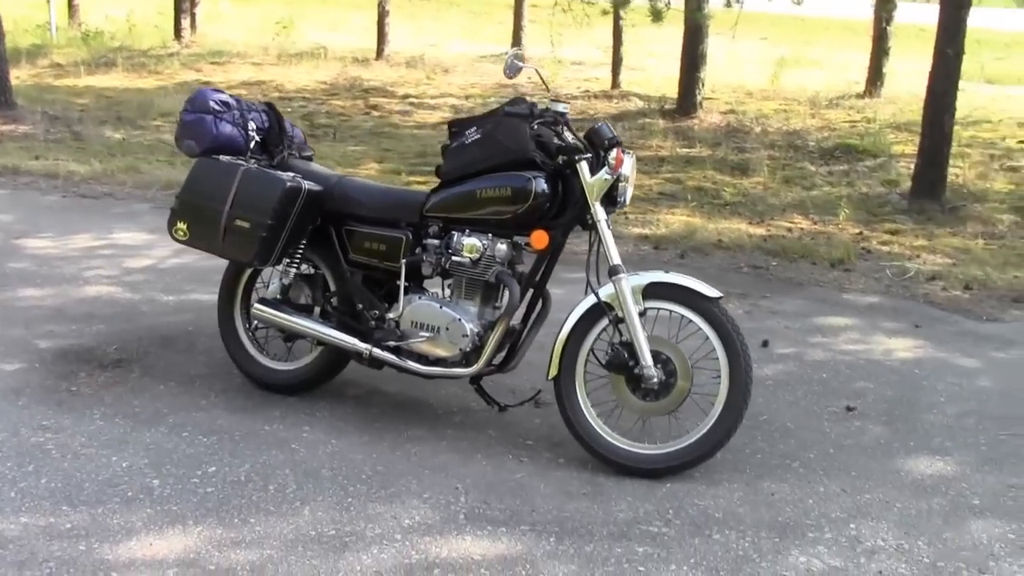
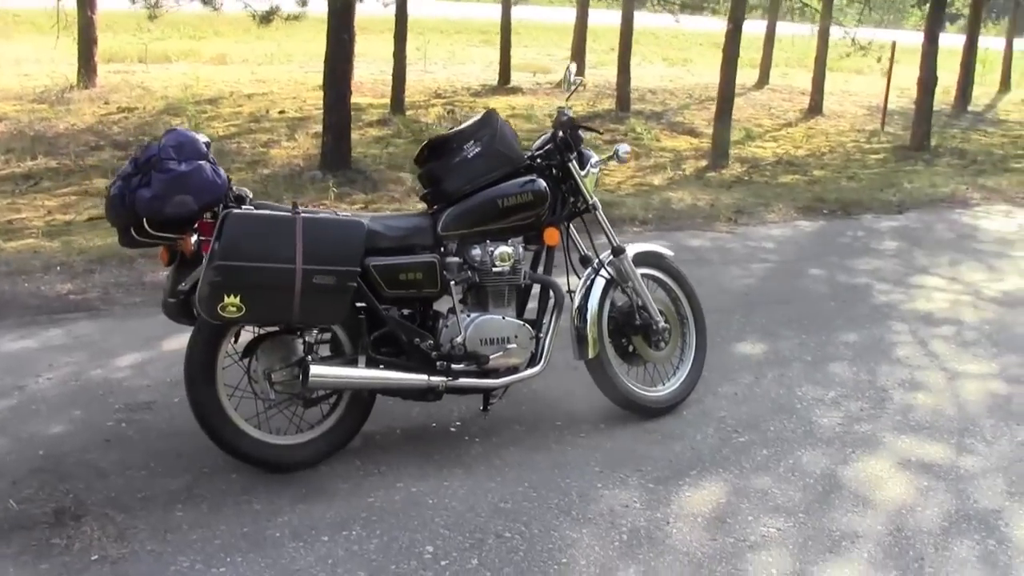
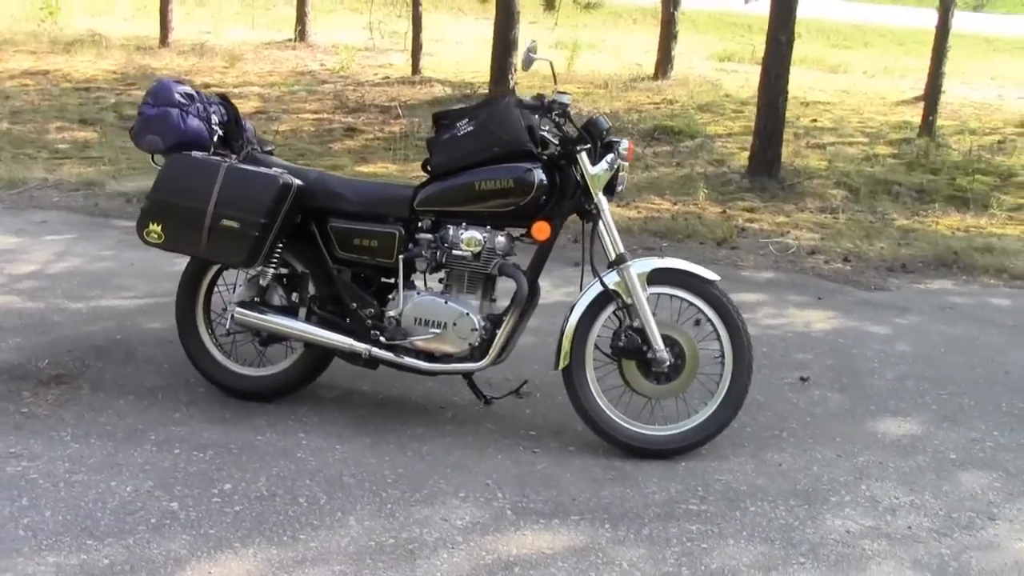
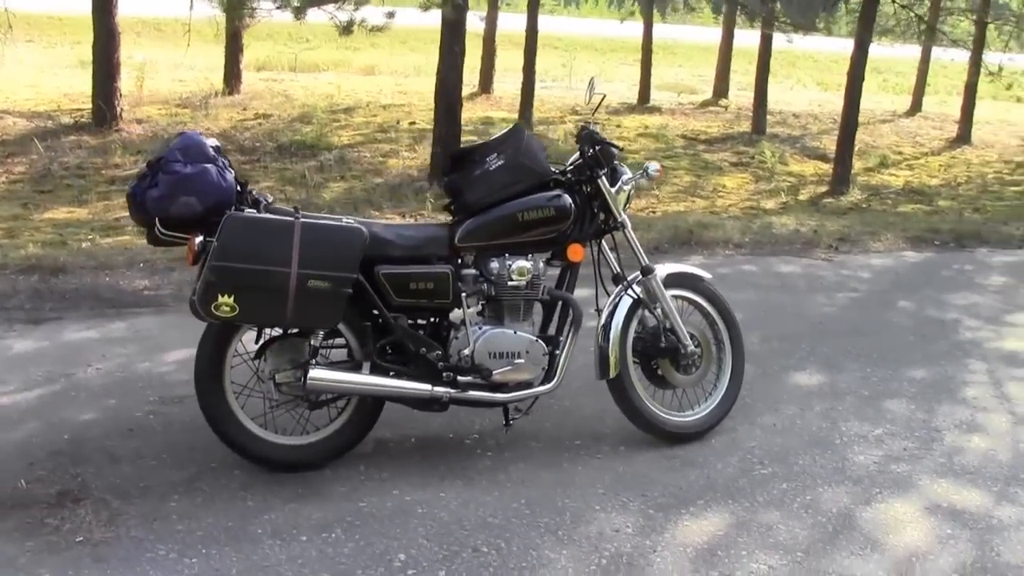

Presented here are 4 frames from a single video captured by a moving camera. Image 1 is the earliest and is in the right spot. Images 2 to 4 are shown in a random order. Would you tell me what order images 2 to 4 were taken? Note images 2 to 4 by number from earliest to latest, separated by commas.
3, 4, 2
